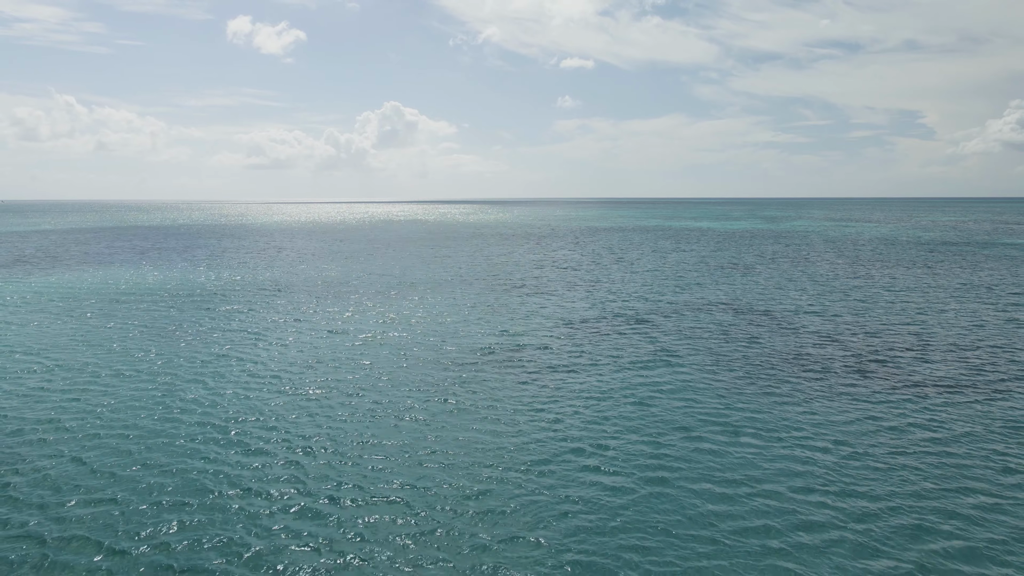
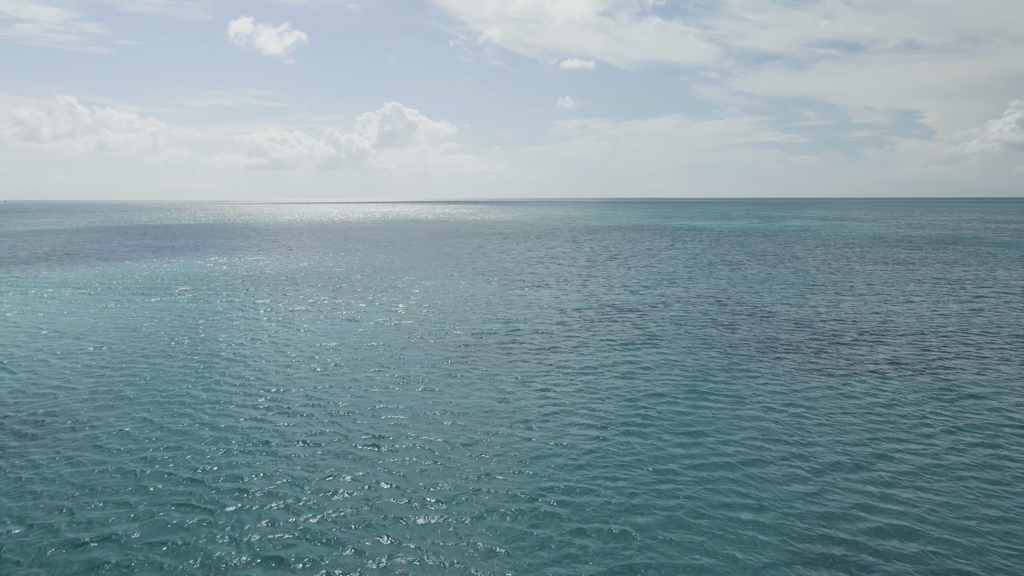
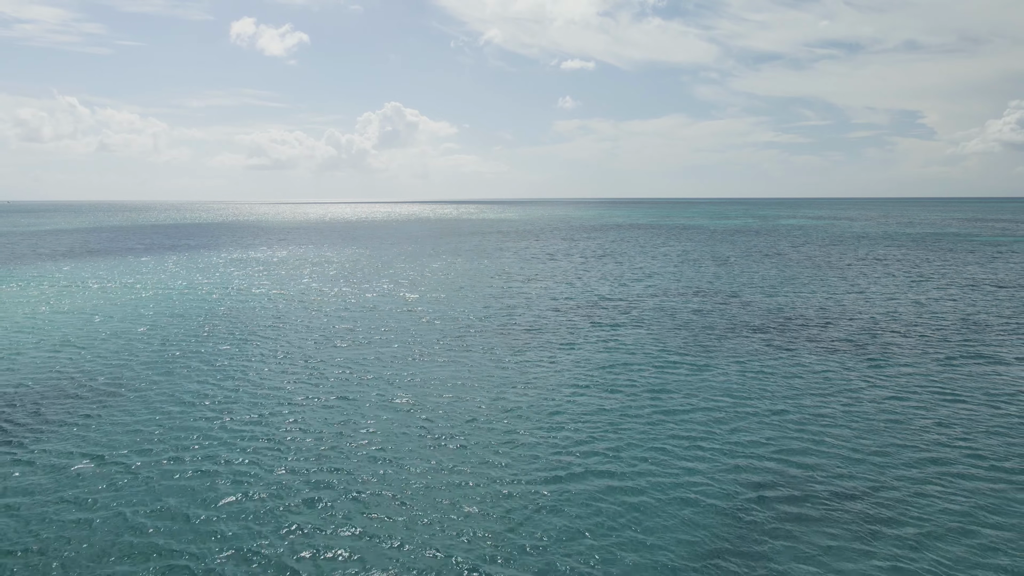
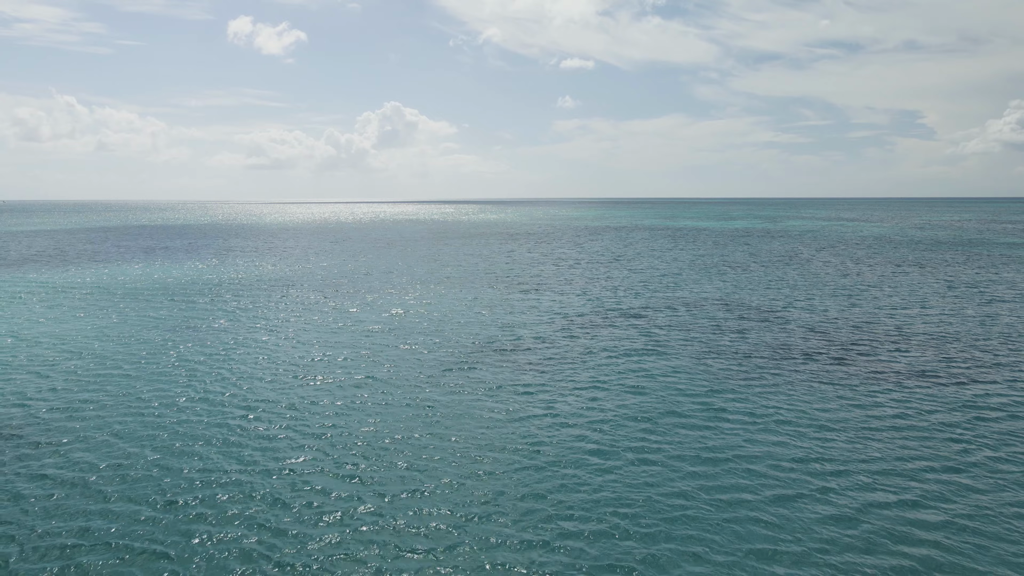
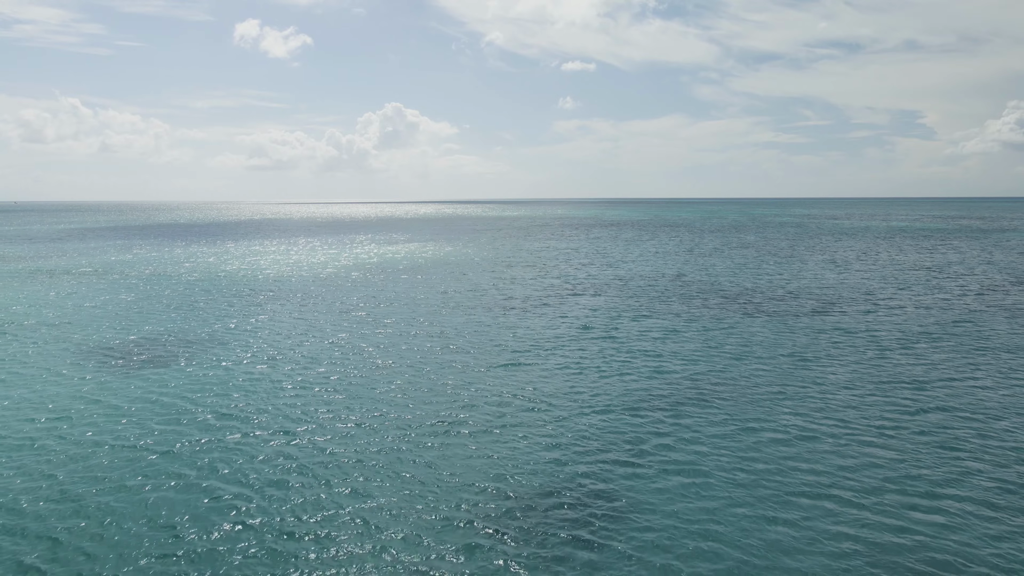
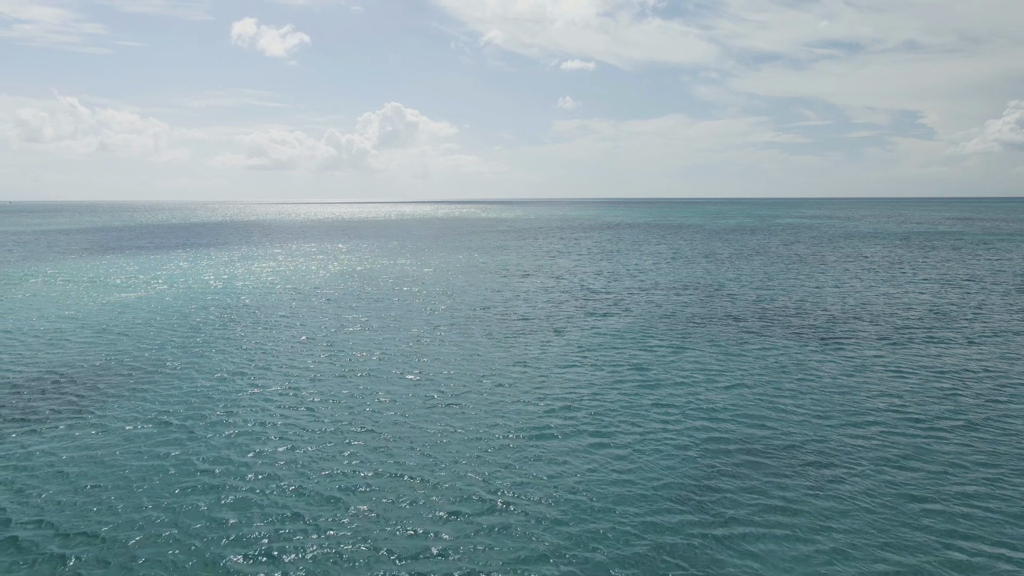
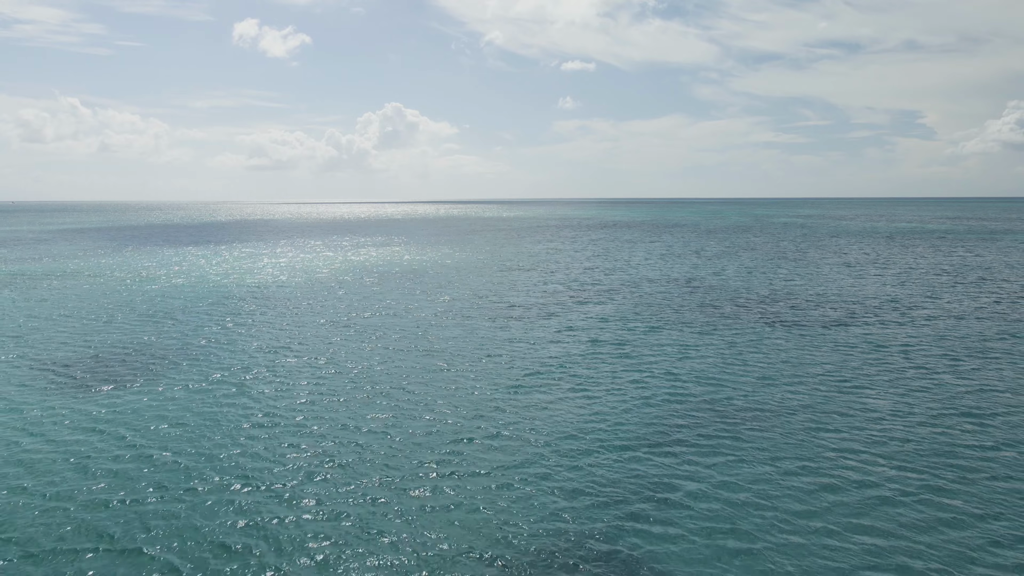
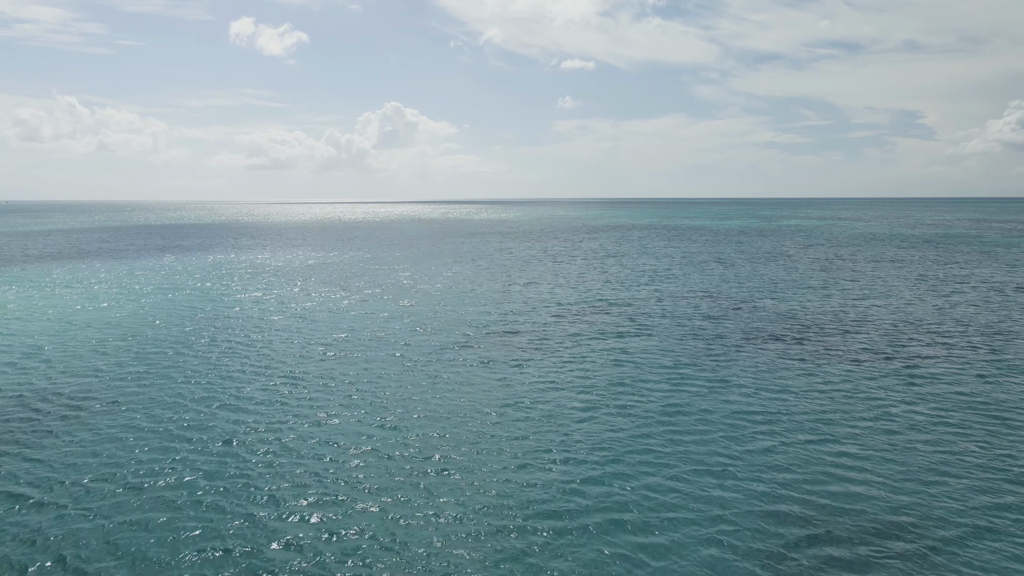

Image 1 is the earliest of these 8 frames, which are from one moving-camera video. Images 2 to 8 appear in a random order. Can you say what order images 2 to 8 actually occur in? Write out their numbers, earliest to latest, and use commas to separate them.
4, 2, 8, 3, 6, 7, 5
